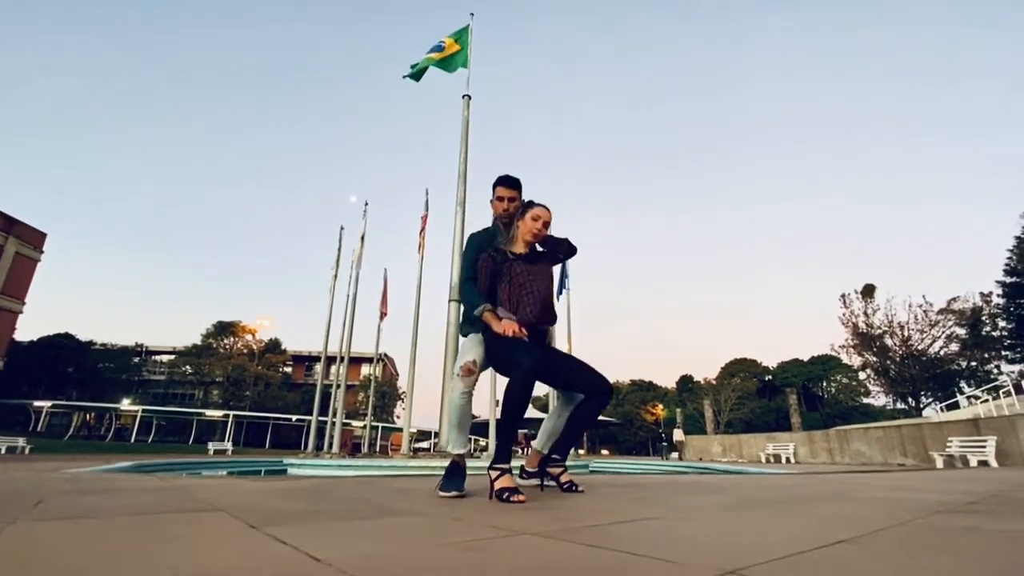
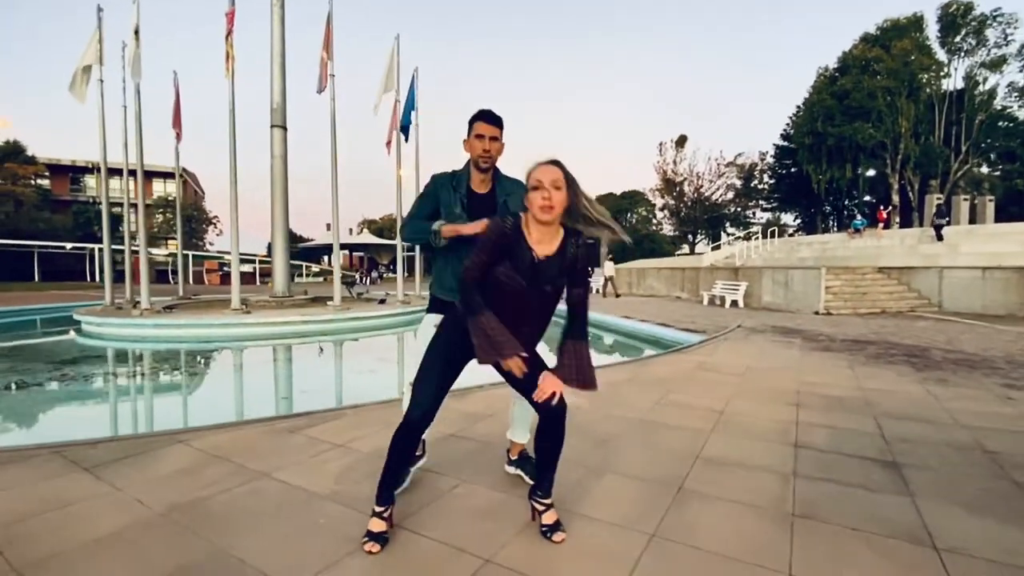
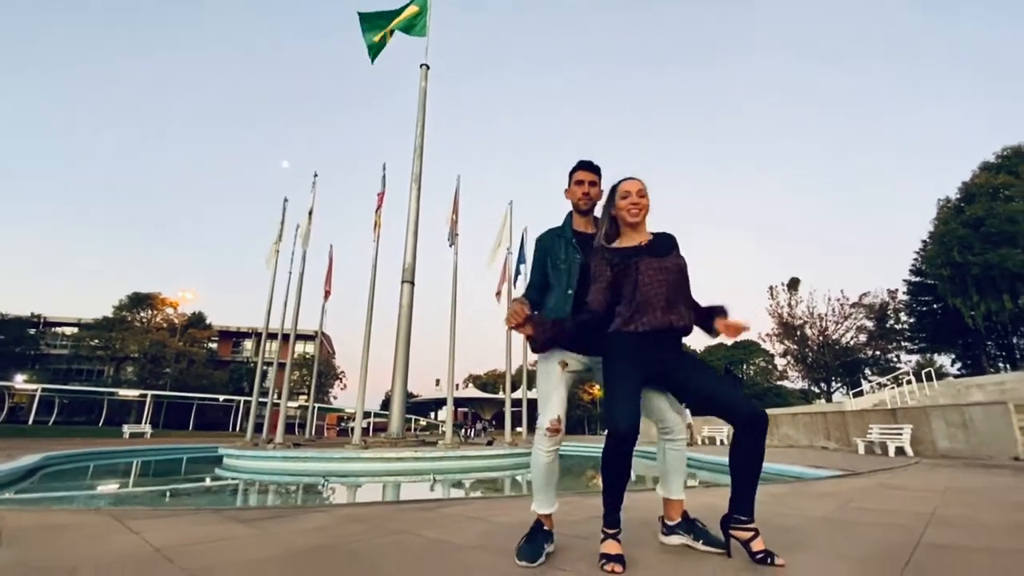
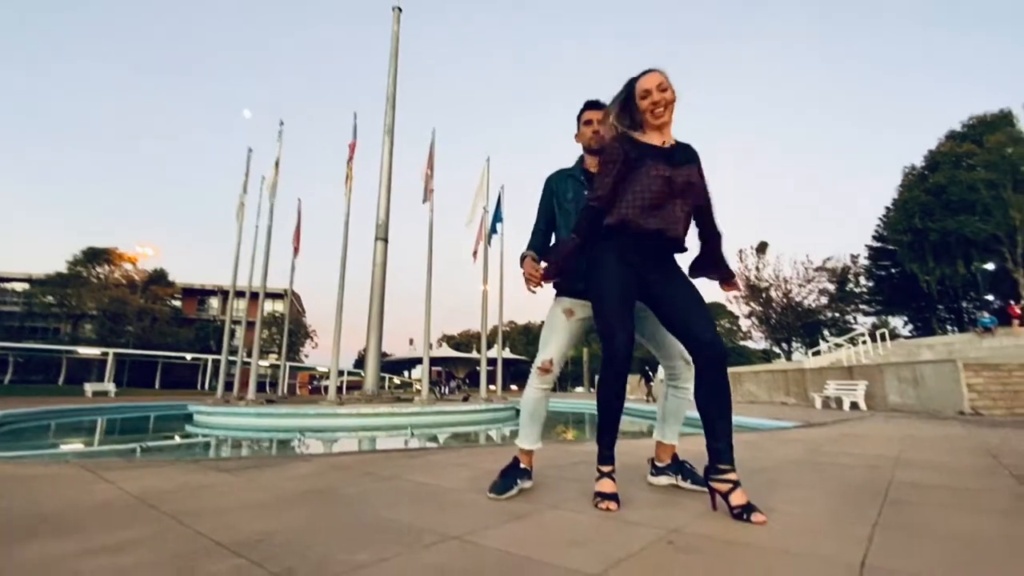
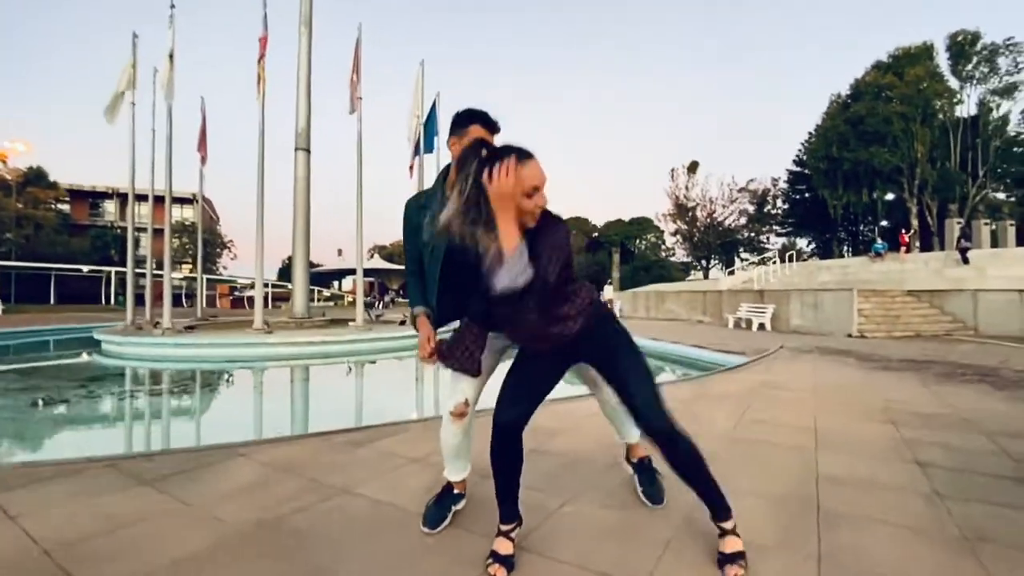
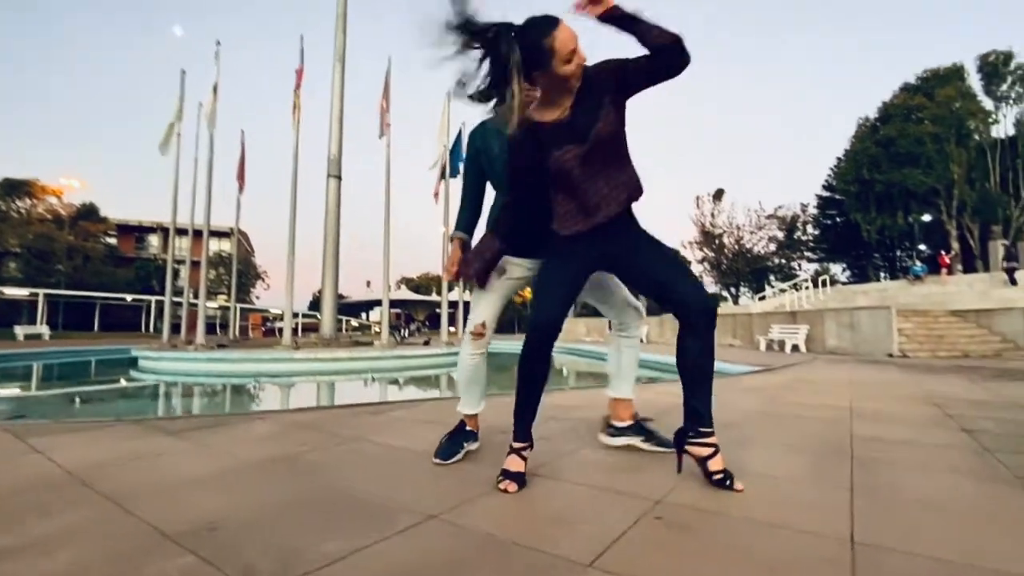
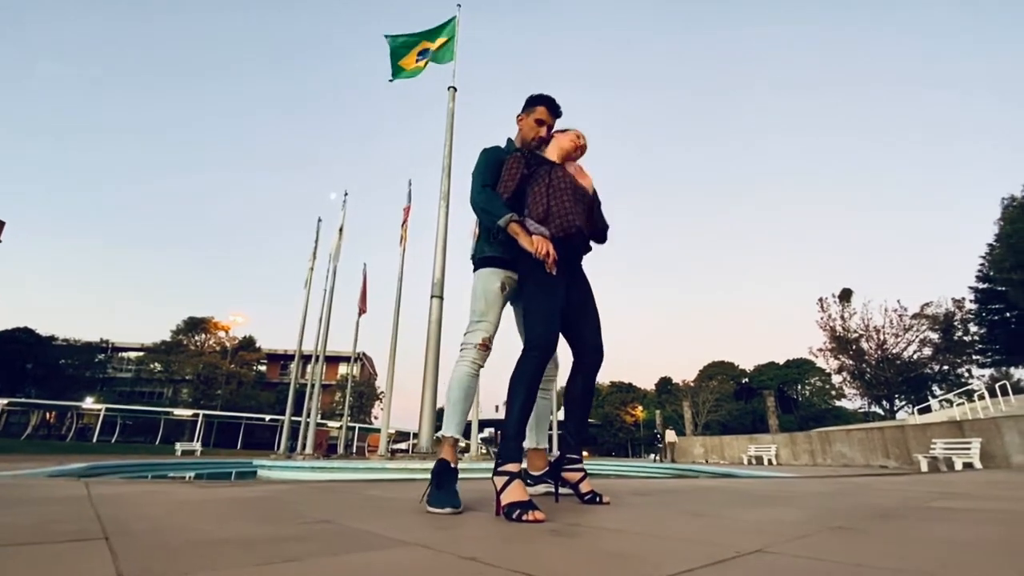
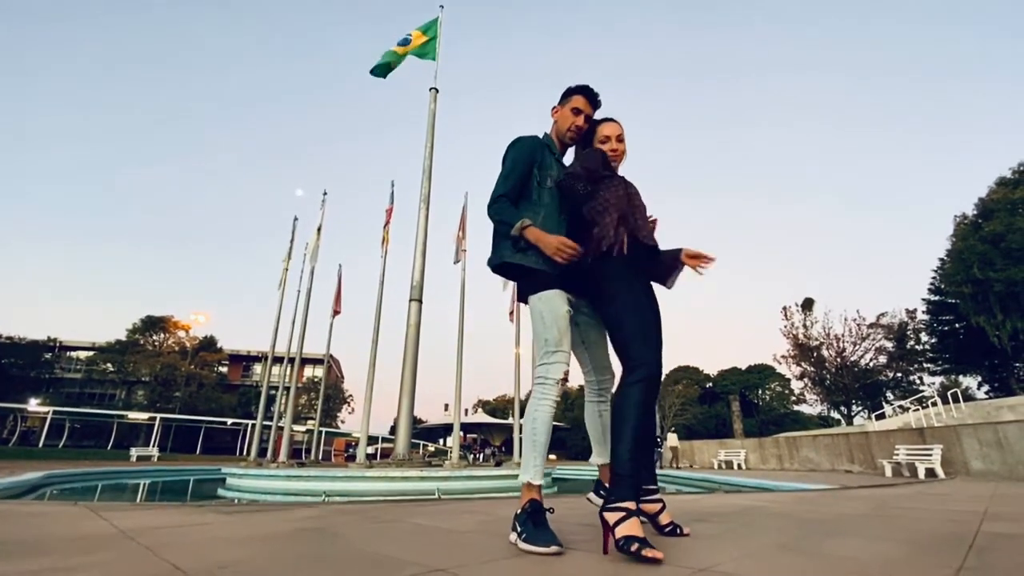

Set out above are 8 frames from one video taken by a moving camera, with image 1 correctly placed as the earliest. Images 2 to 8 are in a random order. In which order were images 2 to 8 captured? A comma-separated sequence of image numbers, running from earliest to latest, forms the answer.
7, 8, 3, 4, 6, 5, 2
